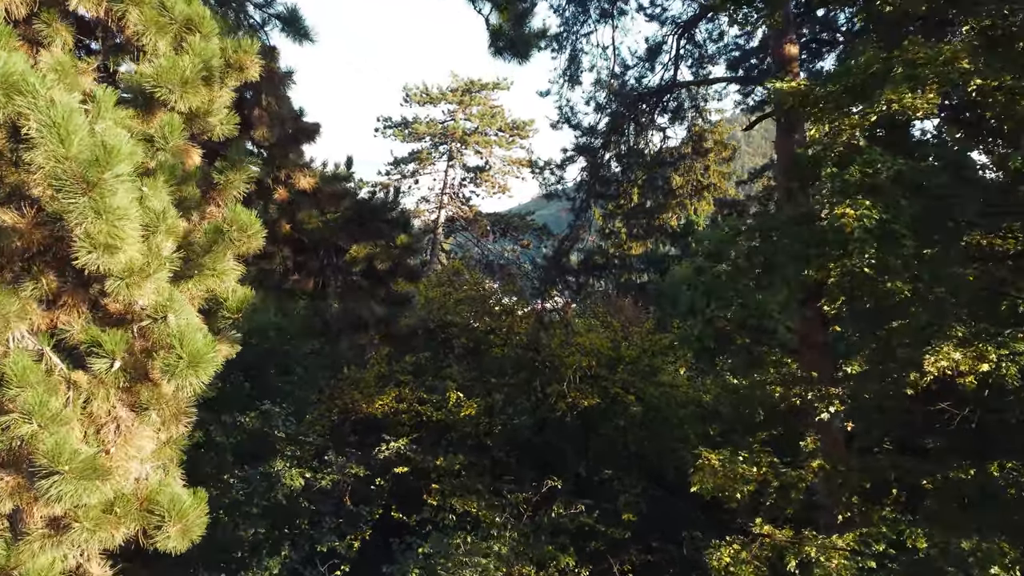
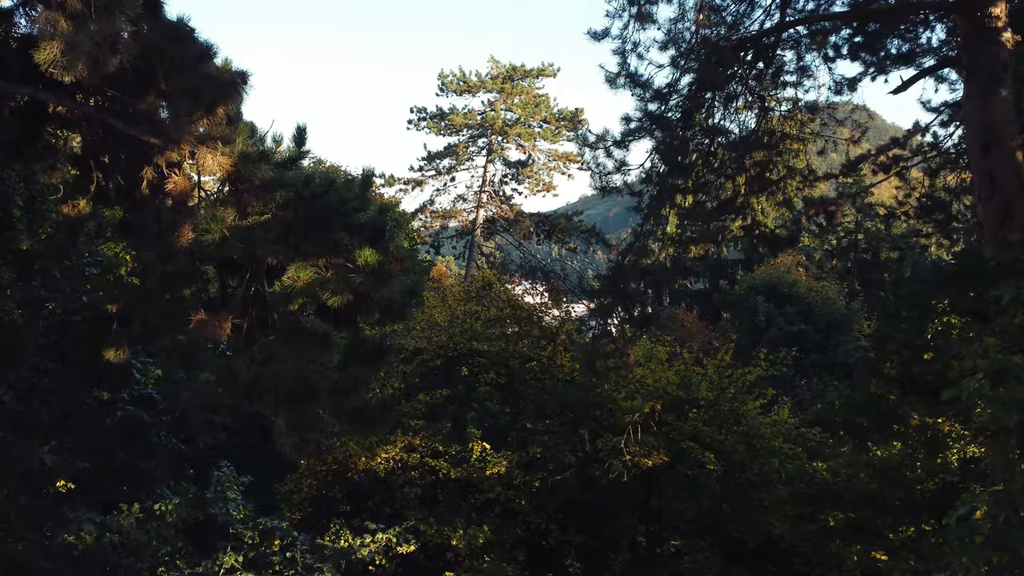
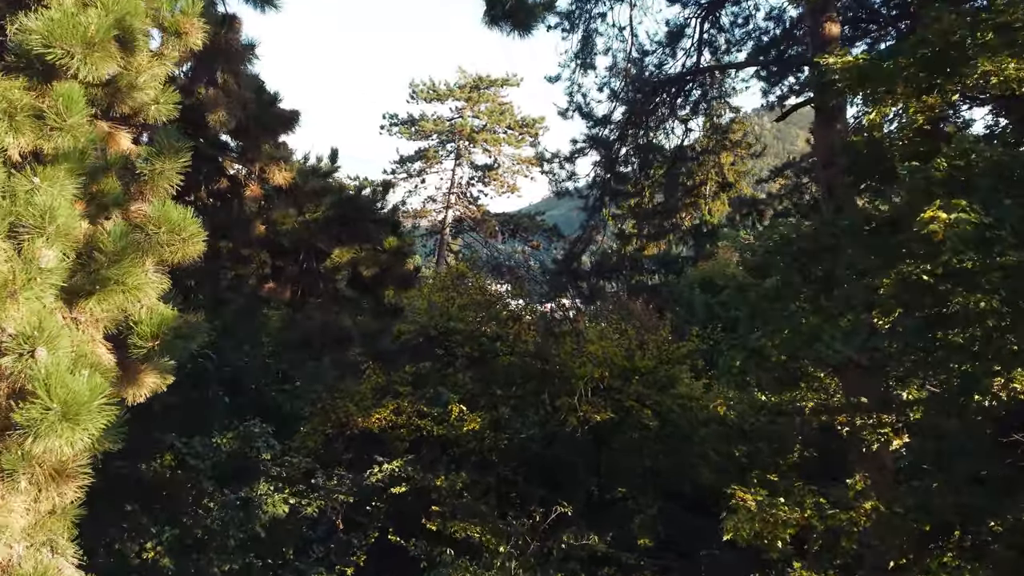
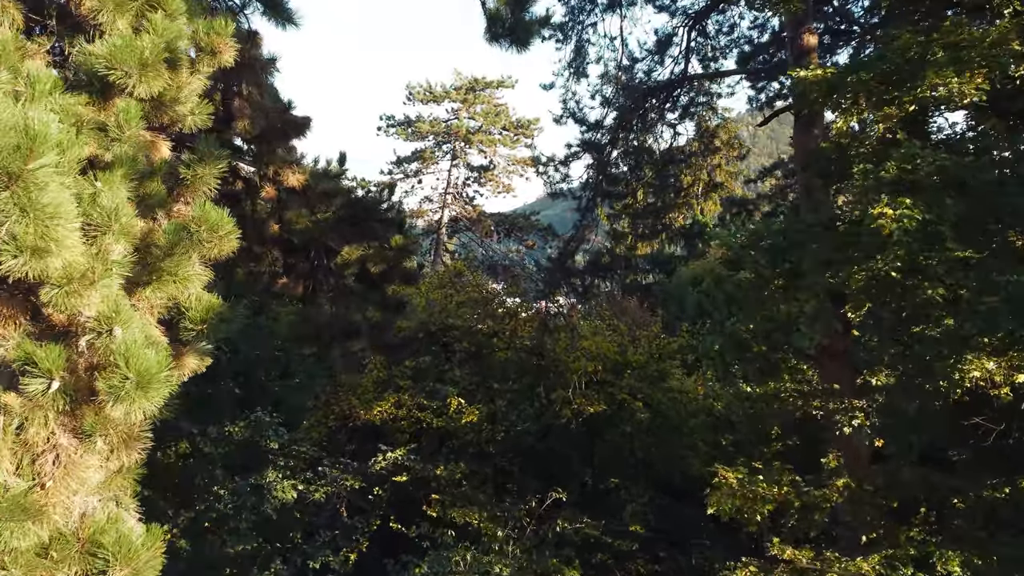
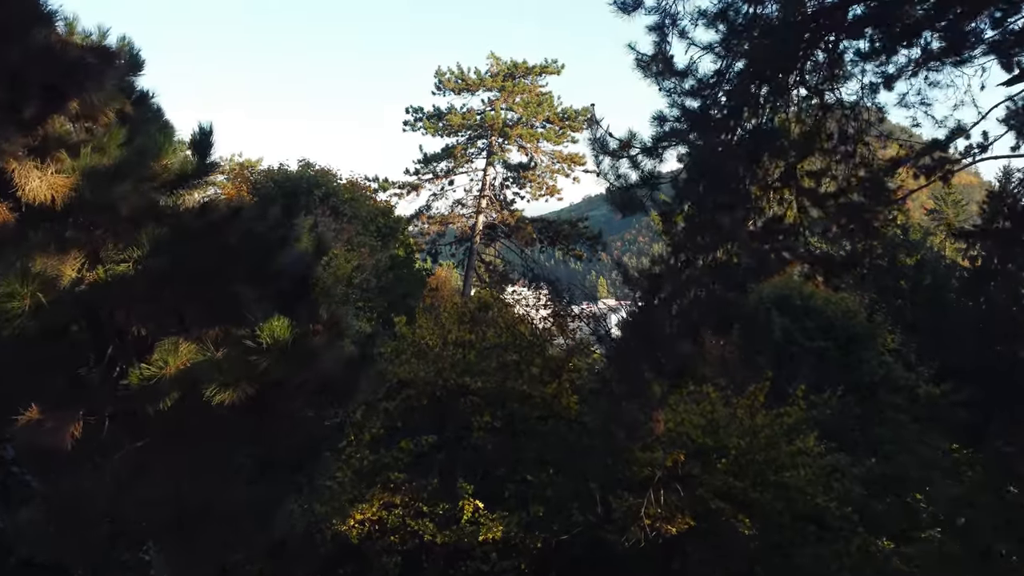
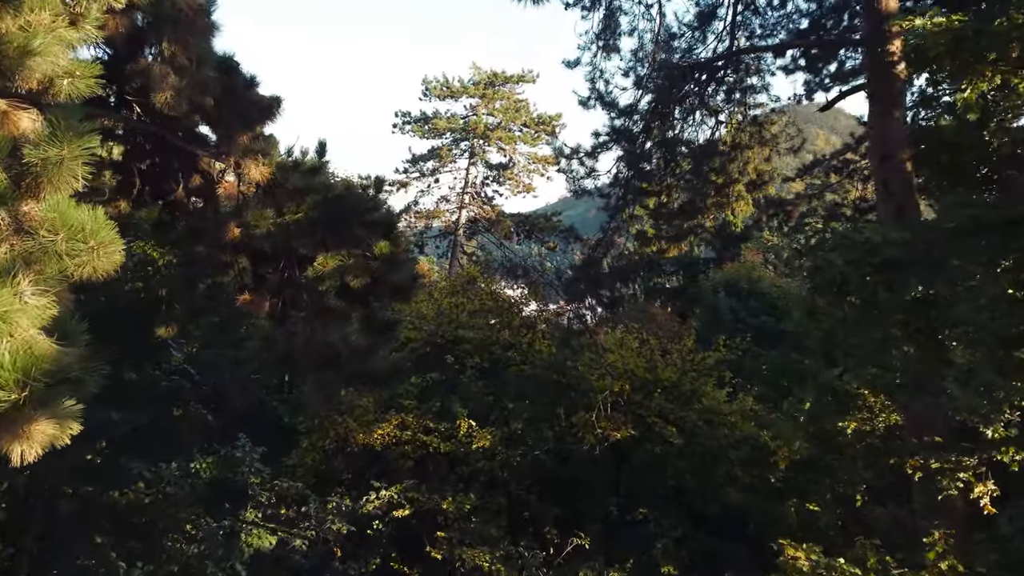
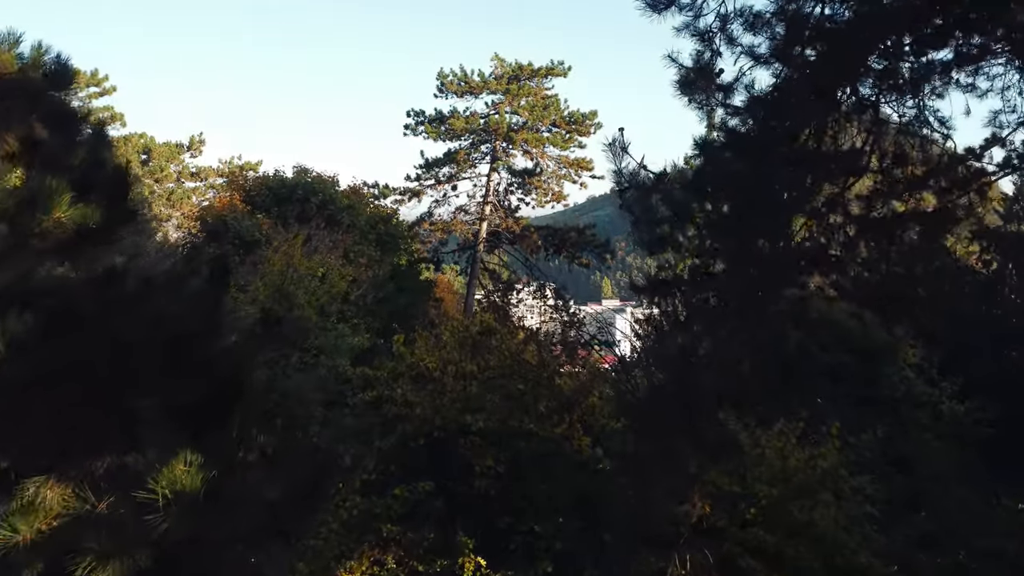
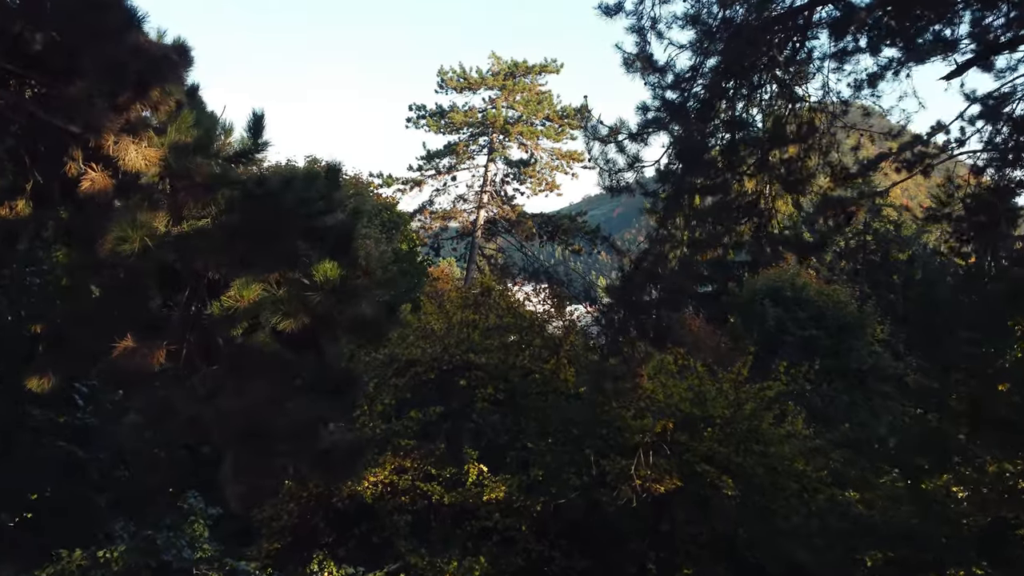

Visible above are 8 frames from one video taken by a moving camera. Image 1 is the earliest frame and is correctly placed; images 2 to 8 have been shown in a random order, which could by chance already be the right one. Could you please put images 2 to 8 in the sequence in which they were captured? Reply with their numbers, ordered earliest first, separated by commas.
4, 3, 6, 2, 8, 5, 7
